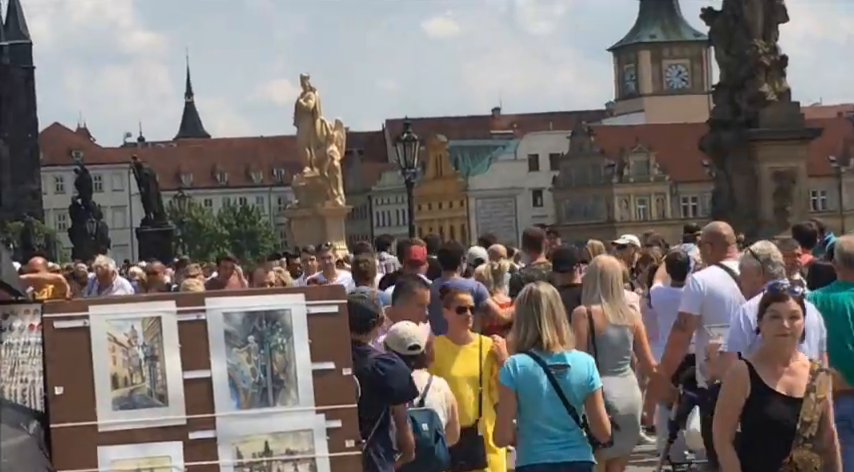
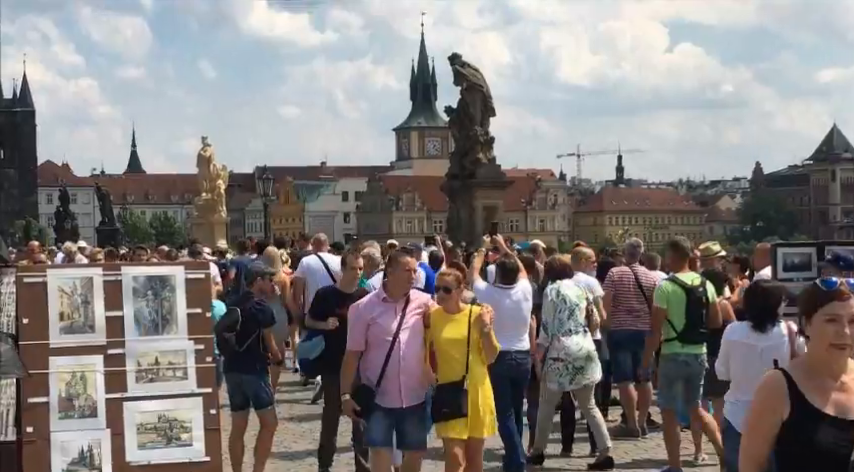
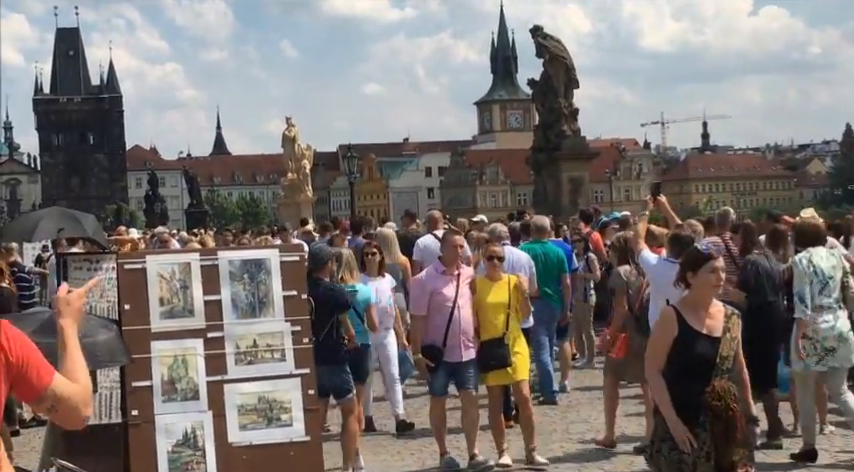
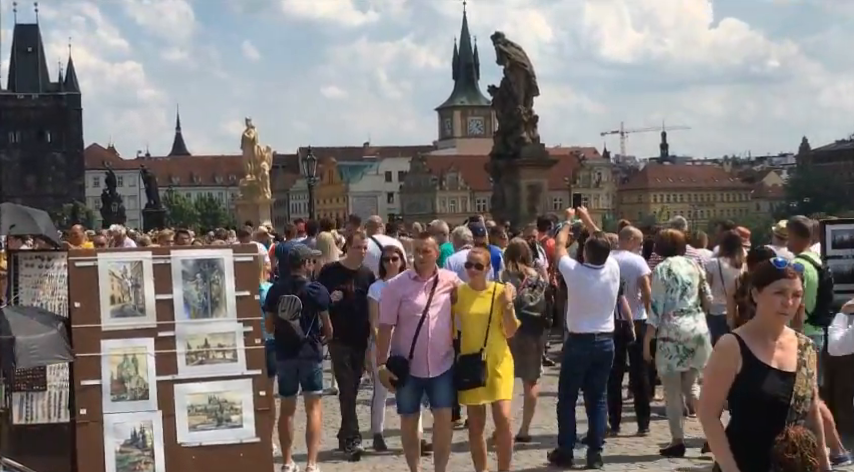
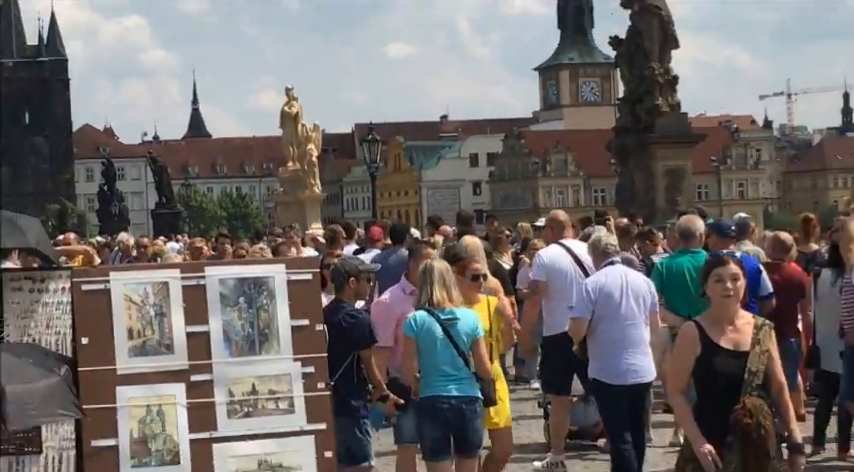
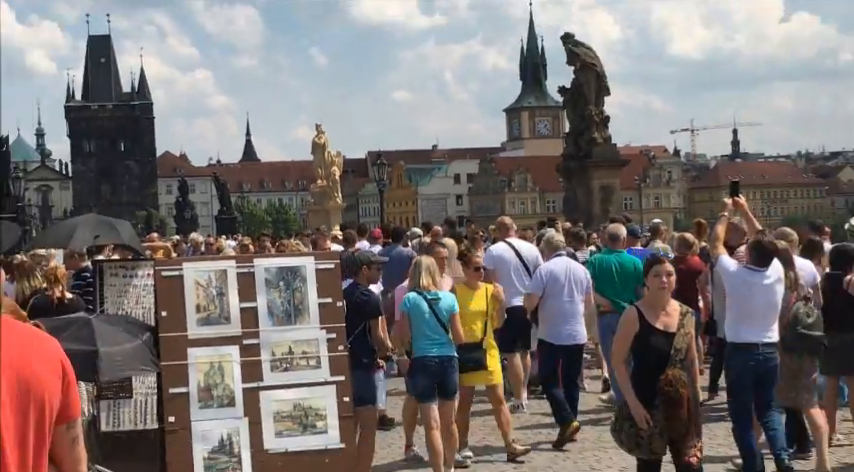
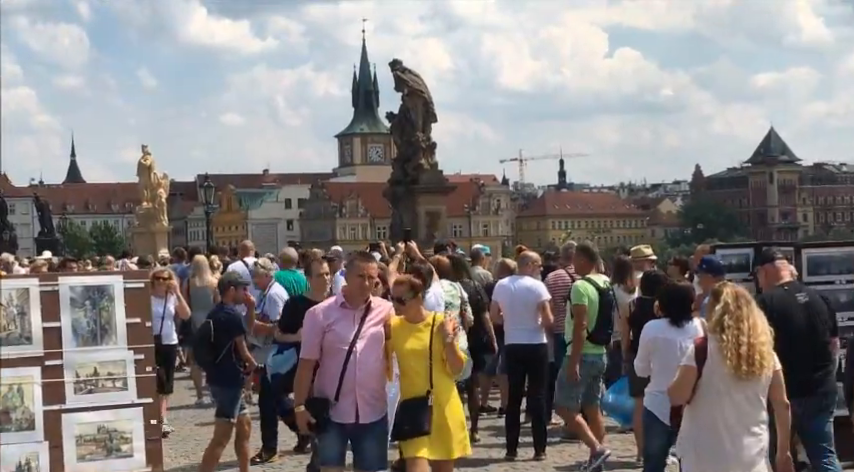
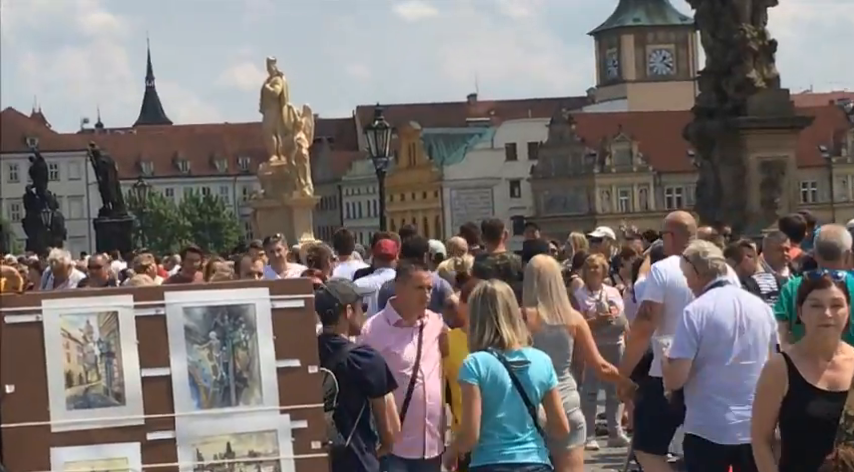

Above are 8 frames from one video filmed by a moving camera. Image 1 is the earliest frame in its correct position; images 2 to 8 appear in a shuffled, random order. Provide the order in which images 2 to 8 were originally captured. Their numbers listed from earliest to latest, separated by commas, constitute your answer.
8, 5, 6, 3, 4, 2, 7
